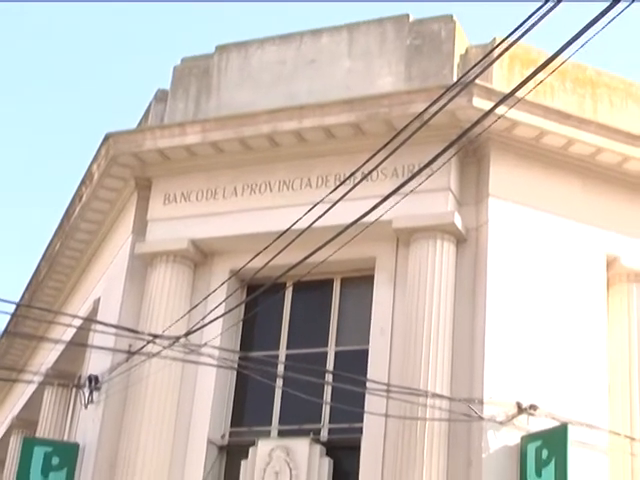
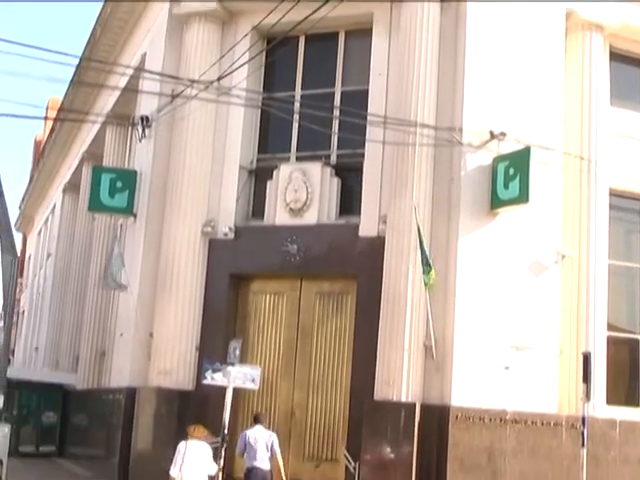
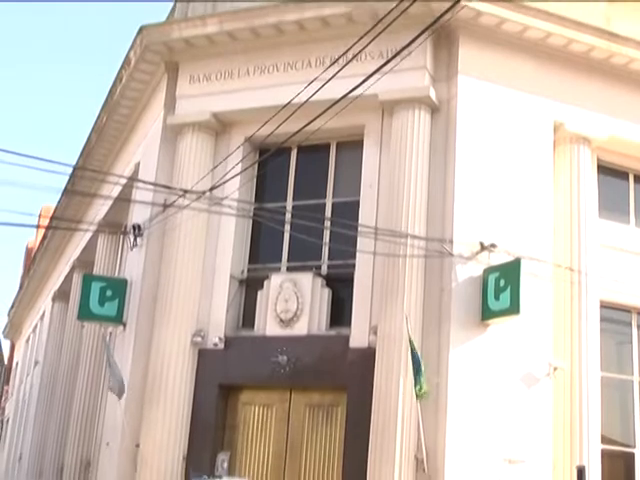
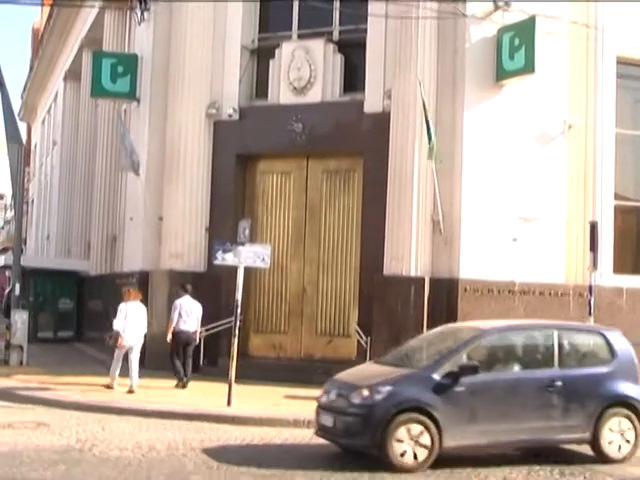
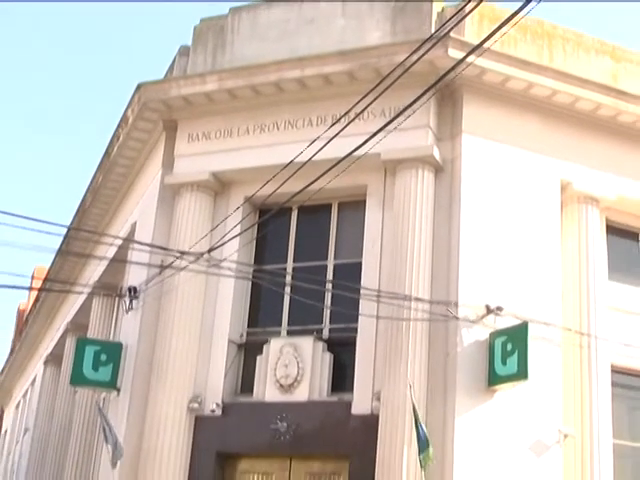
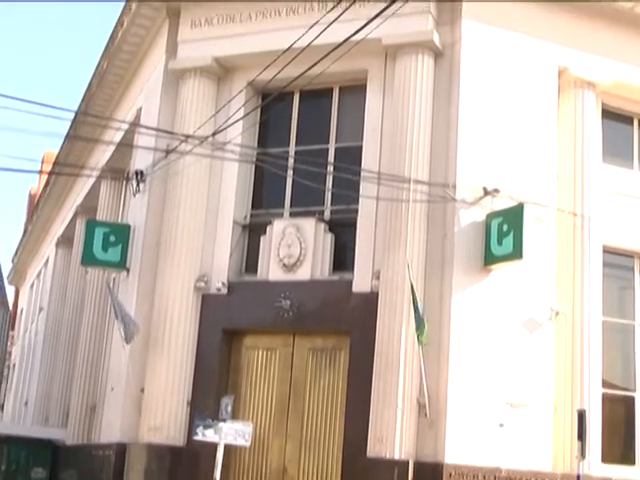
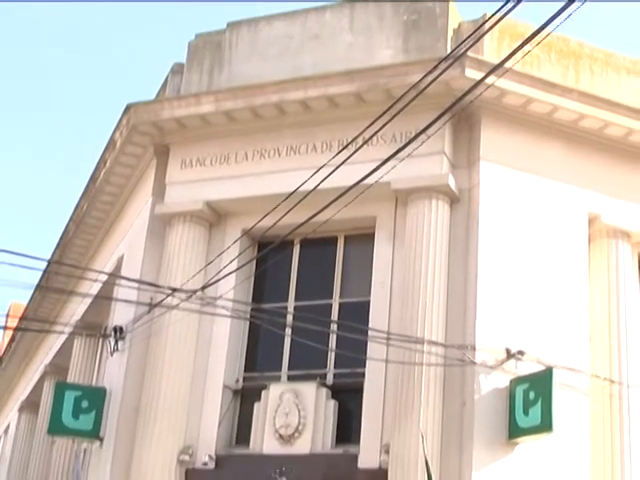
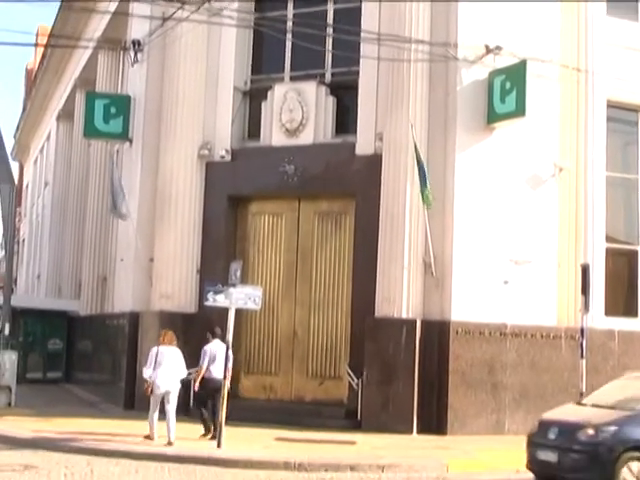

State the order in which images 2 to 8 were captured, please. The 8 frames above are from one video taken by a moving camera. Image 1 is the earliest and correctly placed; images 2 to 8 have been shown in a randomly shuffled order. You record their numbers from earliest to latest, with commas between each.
7, 5, 3, 6, 2, 8, 4
